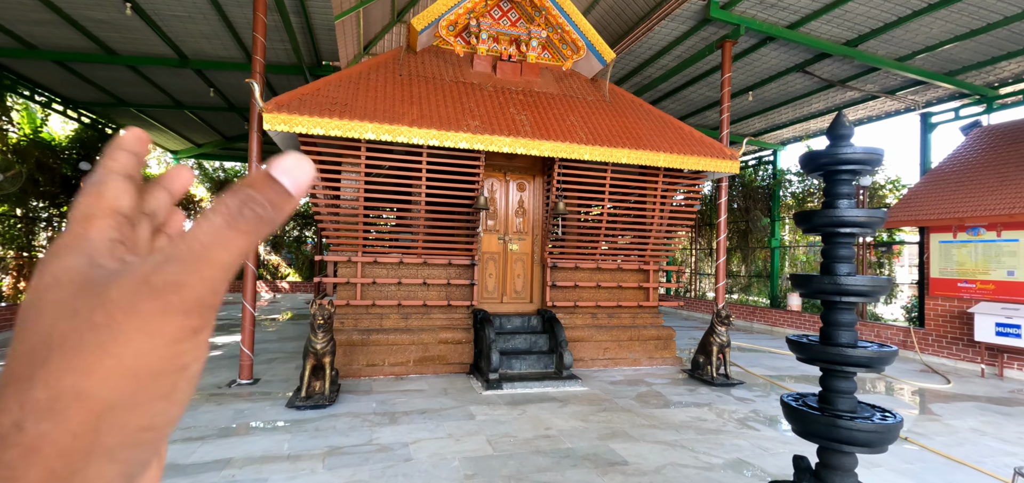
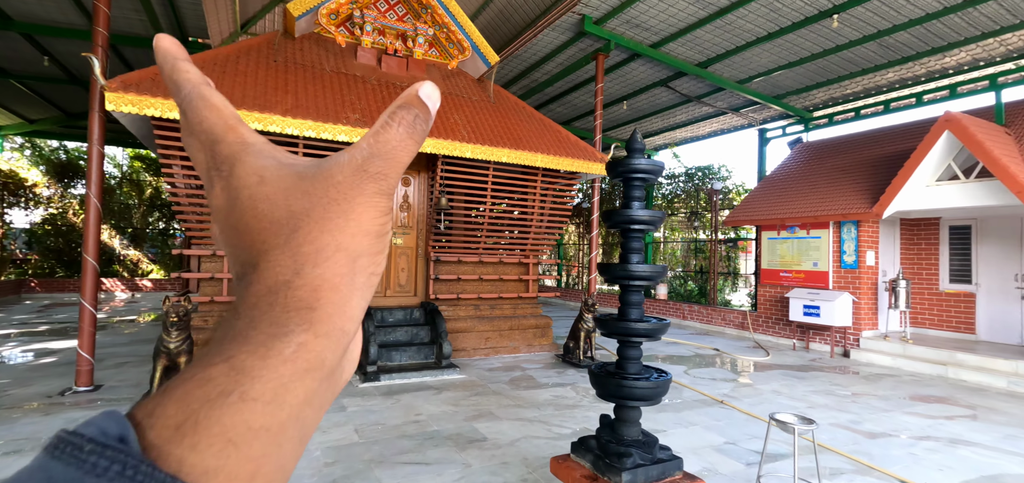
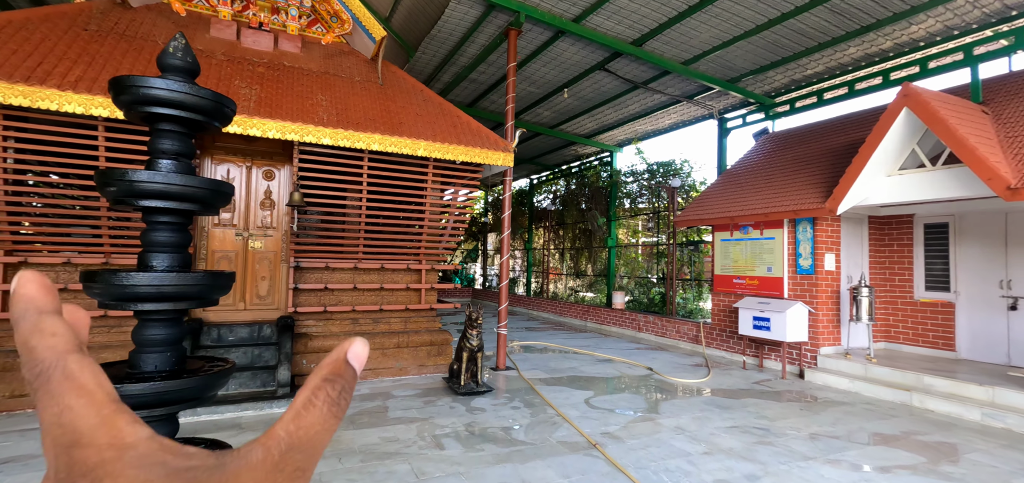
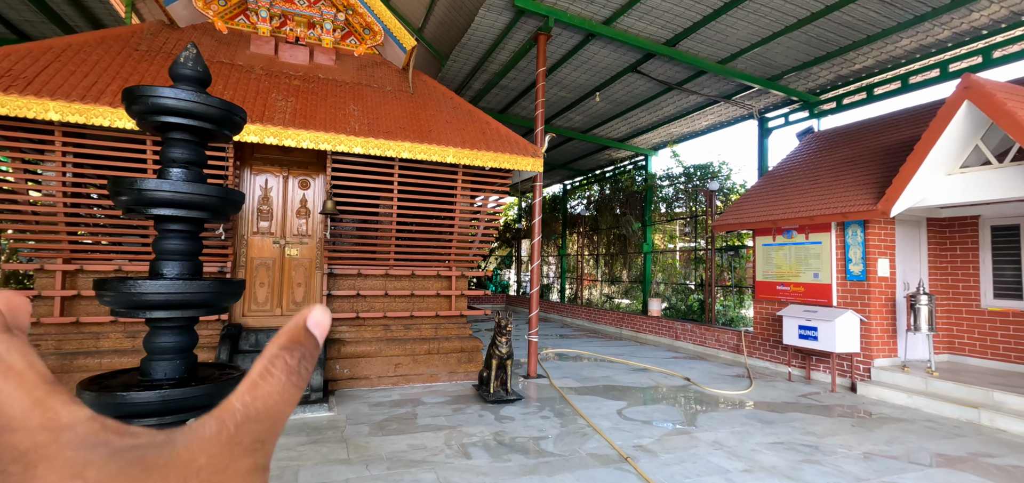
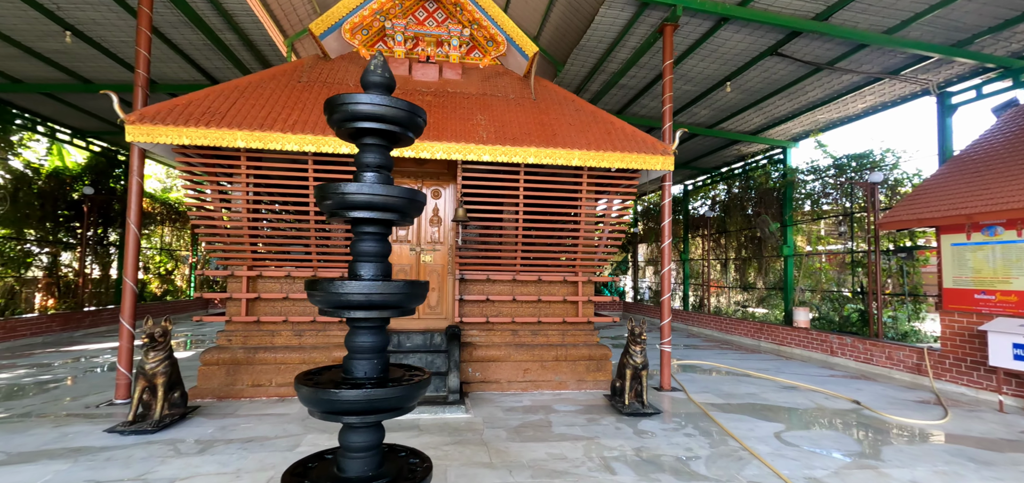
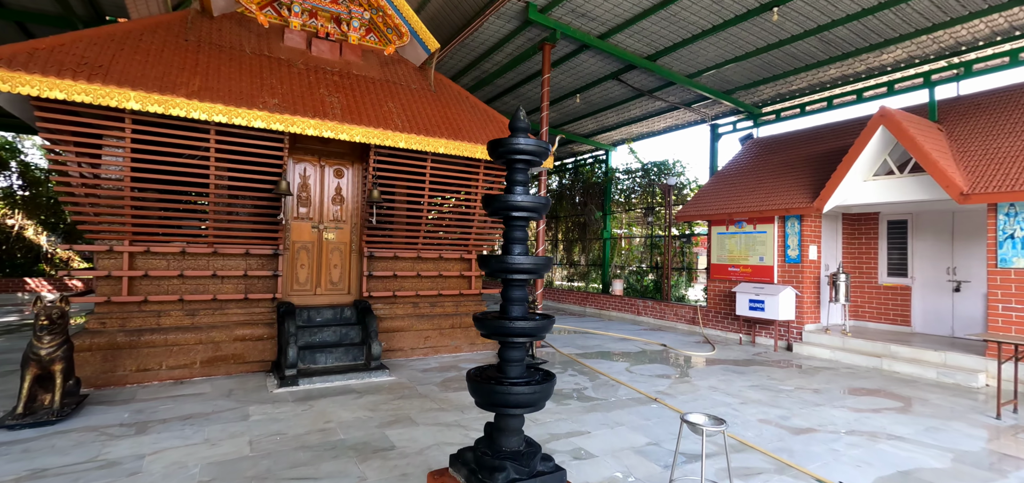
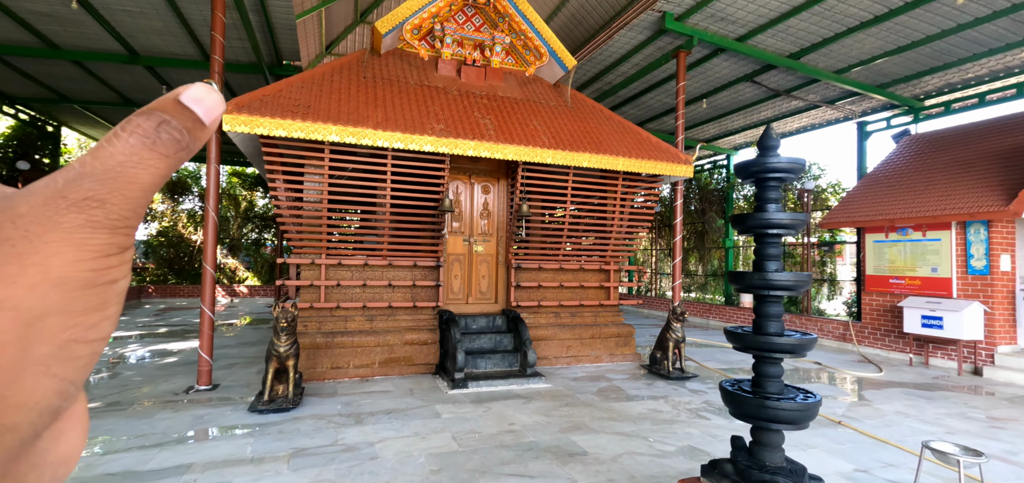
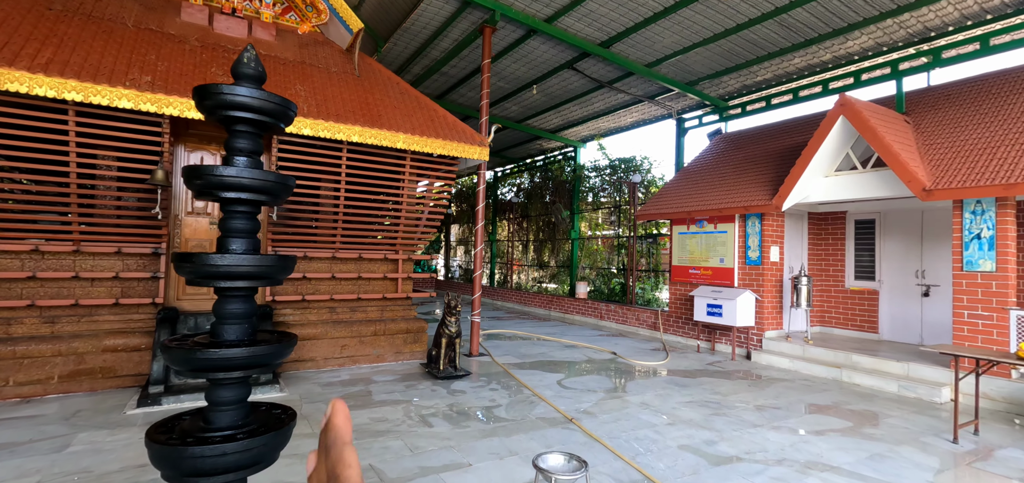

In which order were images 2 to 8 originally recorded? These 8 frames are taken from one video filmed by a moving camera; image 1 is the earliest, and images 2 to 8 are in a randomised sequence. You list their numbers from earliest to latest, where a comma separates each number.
7, 2, 6, 8, 3, 4, 5
